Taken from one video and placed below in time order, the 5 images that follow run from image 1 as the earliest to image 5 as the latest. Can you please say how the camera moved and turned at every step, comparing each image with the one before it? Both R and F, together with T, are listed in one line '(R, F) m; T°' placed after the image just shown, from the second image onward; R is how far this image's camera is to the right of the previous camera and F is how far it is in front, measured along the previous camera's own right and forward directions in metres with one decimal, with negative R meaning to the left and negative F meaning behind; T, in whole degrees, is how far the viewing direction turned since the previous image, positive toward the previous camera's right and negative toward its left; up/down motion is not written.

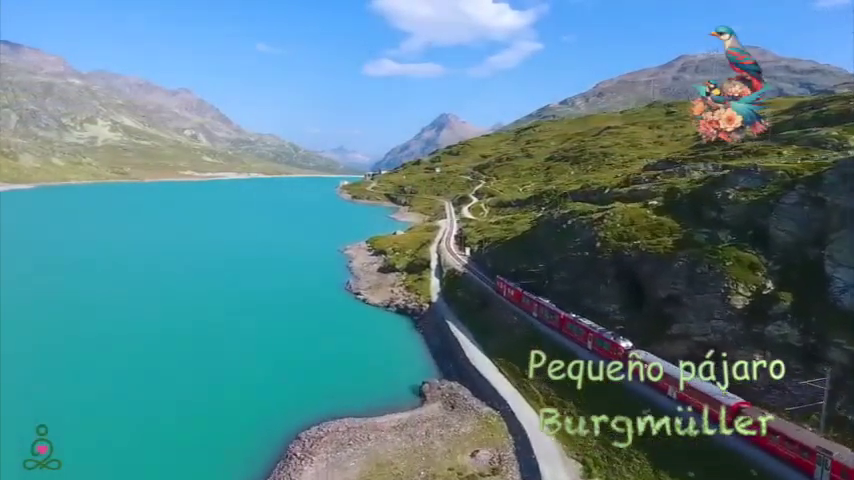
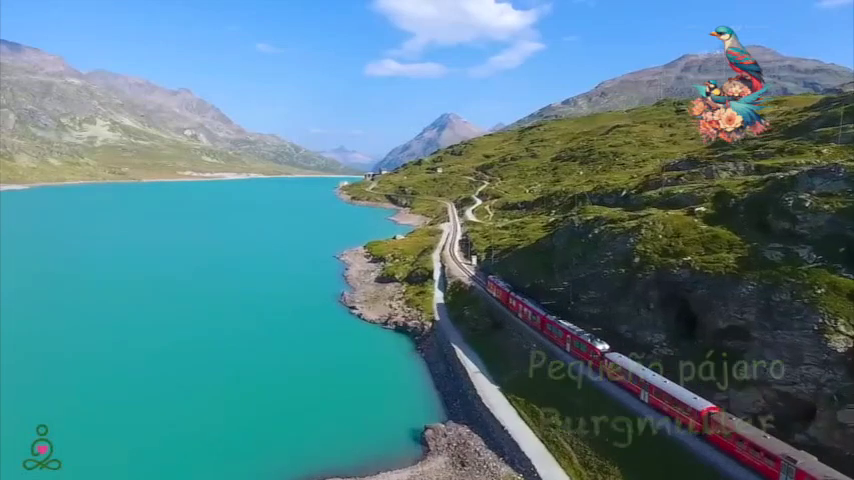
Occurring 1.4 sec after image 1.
(-0.2, +8.9) m; 0°
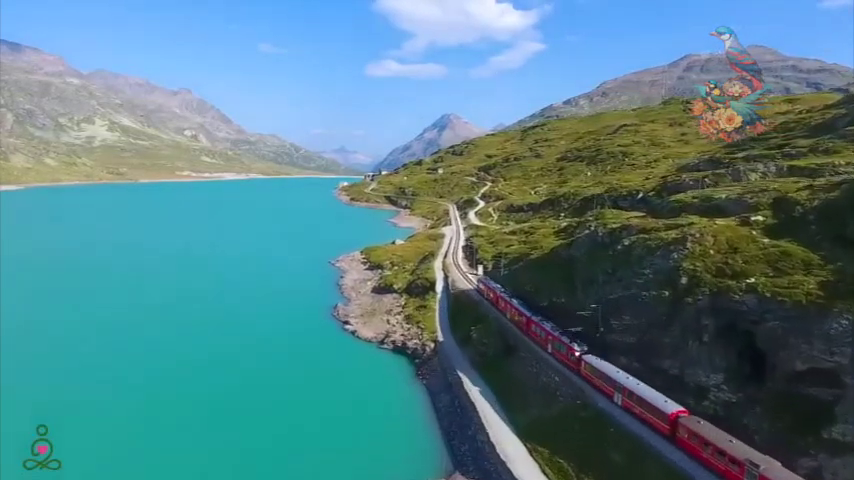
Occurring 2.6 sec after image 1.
(-0.1, +7.7) m; 0°
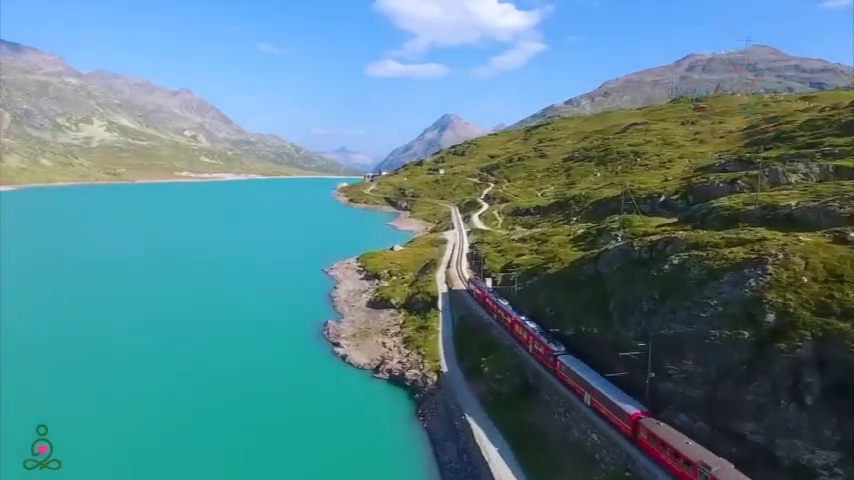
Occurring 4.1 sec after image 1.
(-0.1, +8.9) m; 0°
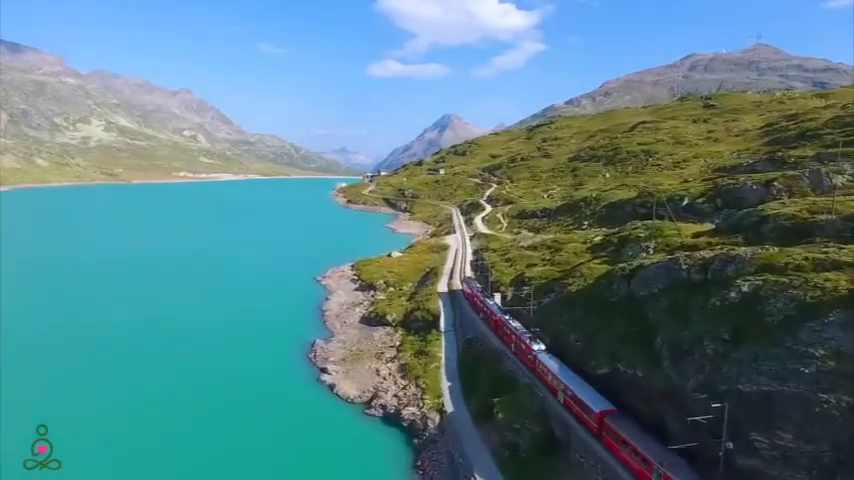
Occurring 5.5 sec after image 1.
(0.0, +8.2) m; 0°
